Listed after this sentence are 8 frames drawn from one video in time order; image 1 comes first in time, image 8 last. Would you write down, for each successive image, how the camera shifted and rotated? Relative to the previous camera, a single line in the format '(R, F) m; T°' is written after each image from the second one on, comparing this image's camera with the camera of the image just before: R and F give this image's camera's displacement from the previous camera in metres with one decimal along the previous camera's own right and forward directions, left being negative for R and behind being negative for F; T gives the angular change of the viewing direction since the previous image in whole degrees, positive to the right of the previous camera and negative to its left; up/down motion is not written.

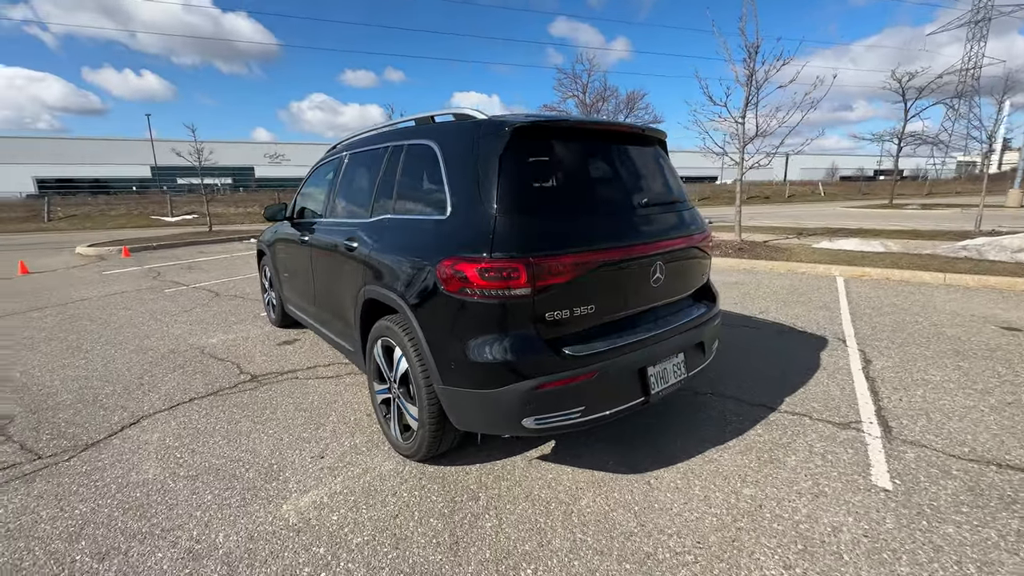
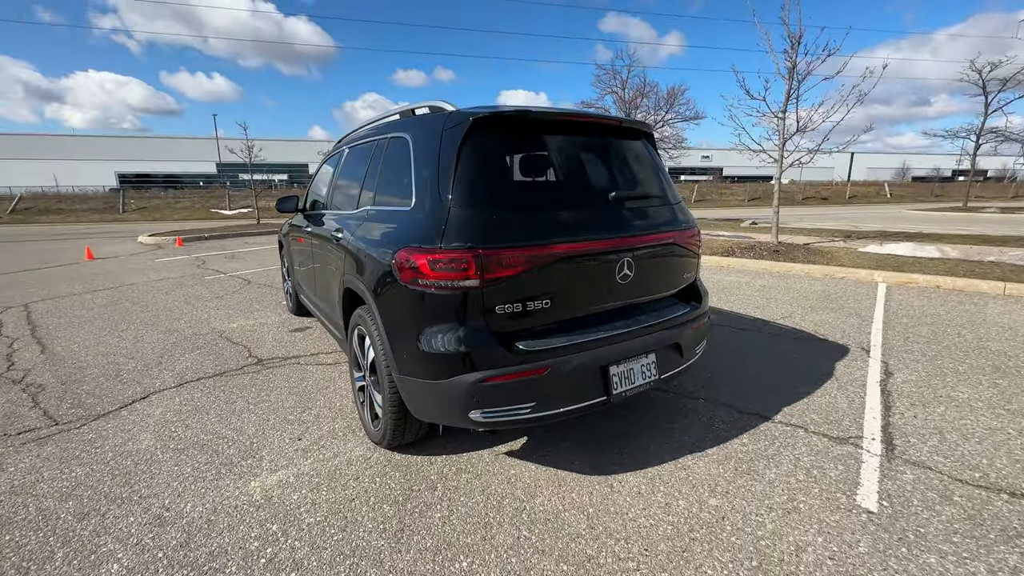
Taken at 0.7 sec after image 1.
(+0.4, 0.0) m; -5°
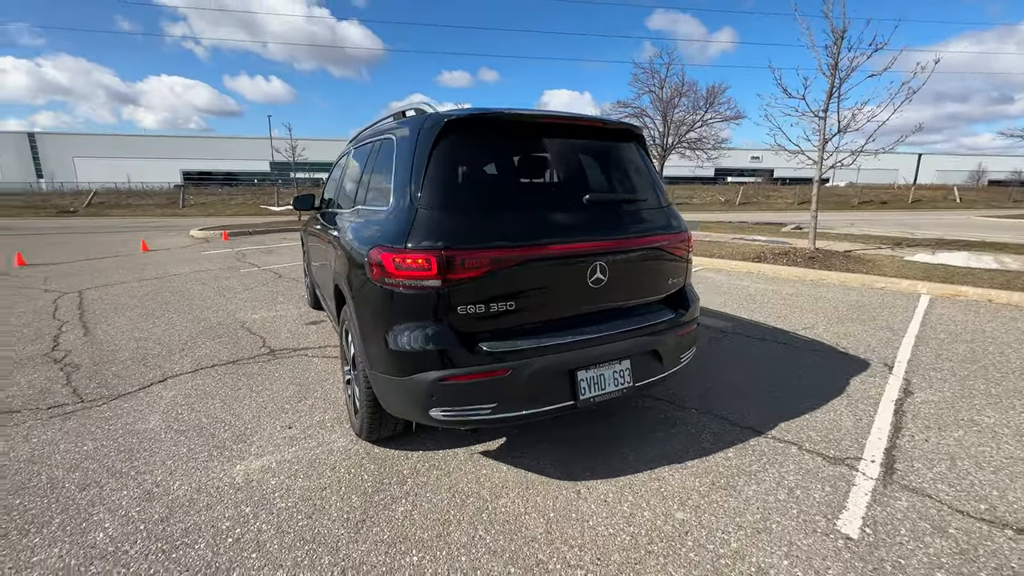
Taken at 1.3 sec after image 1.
(+0.3, 0.0) m; -5°
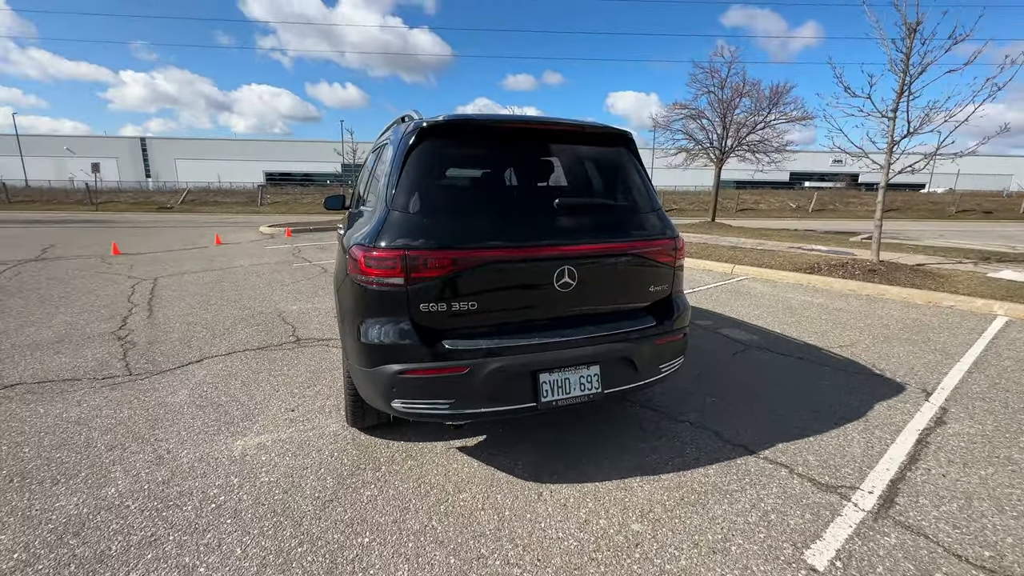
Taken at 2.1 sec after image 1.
(+0.5, 0.0) m; -7°
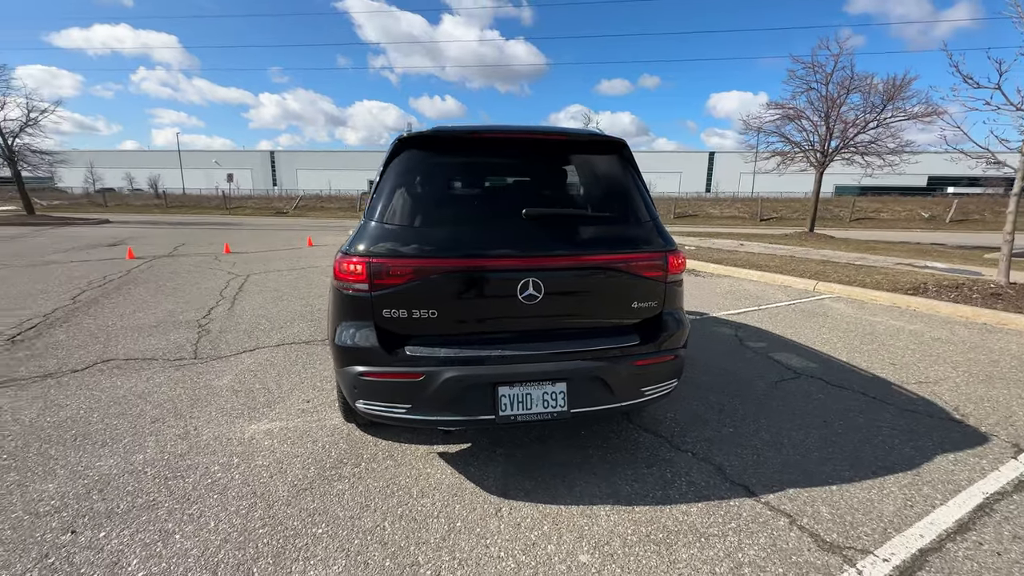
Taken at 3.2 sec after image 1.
(+0.6, +0.1) m; -11°
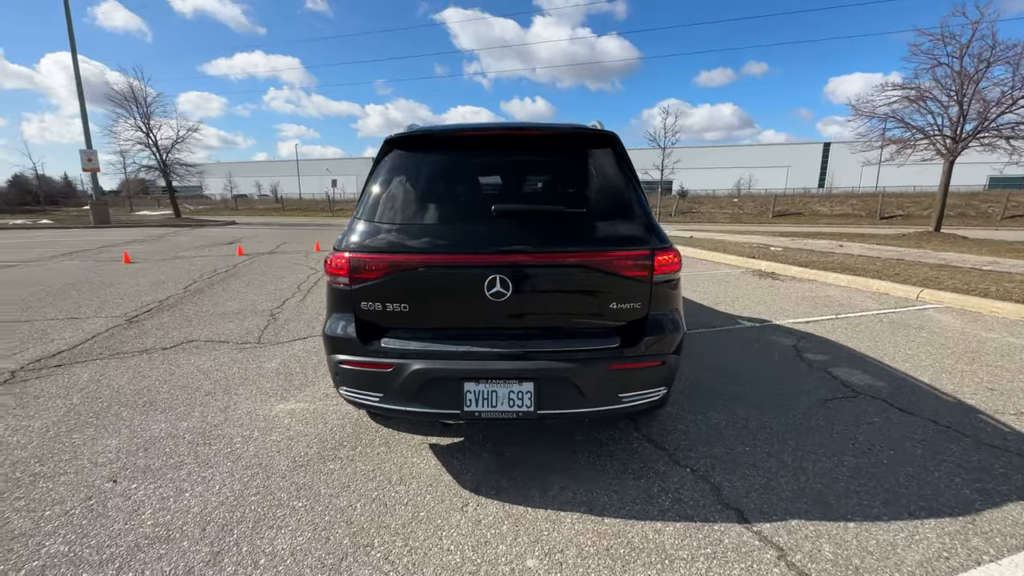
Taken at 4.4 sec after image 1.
(+0.6, +0.1) m; -11°
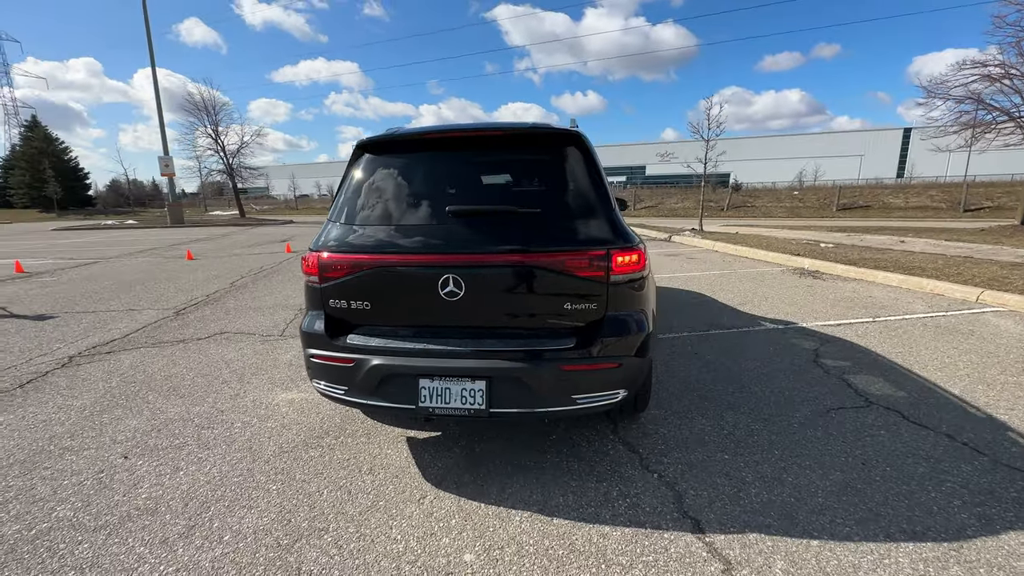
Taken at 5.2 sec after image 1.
(+0.5, 0.0) m; -6°
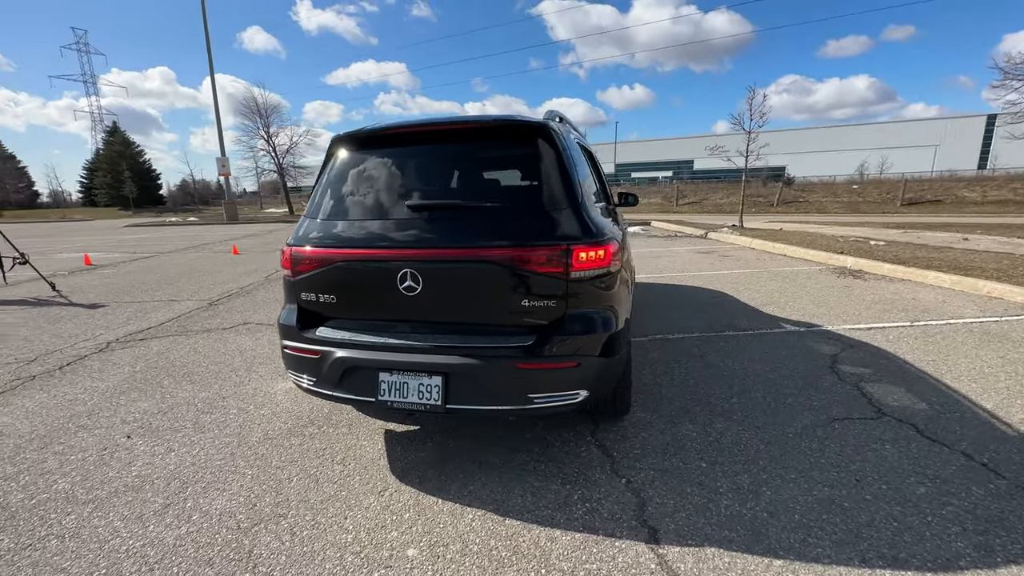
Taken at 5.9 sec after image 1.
(+0.4, +0.1) m; -5°
